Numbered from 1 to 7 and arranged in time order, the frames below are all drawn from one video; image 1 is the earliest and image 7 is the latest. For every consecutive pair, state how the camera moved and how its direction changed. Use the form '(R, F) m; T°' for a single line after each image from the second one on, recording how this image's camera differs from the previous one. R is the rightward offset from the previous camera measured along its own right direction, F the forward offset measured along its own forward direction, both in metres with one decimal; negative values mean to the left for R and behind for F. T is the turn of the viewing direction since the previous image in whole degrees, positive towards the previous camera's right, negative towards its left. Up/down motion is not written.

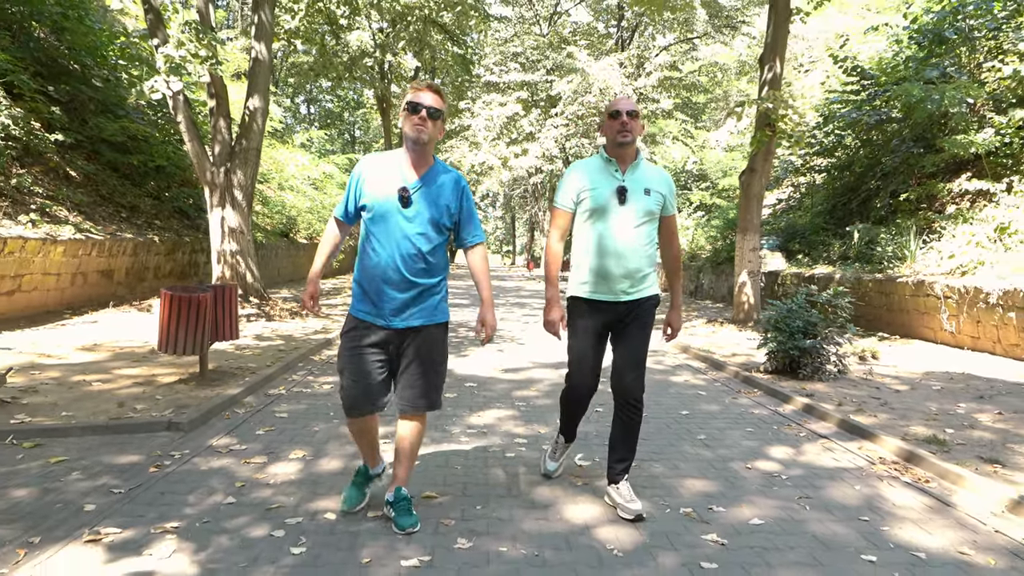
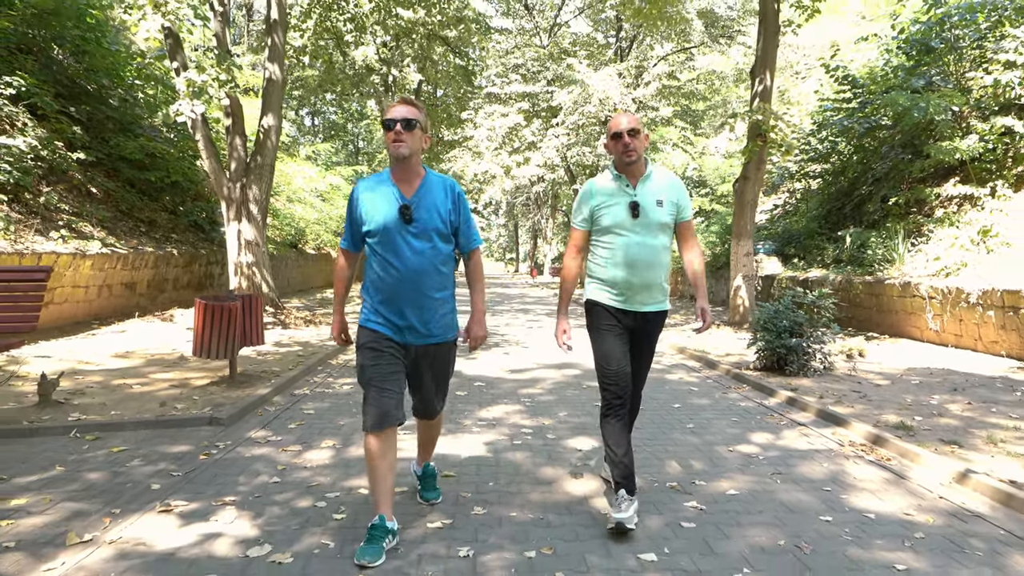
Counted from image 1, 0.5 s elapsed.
(0.0, -0.5) m; 0°
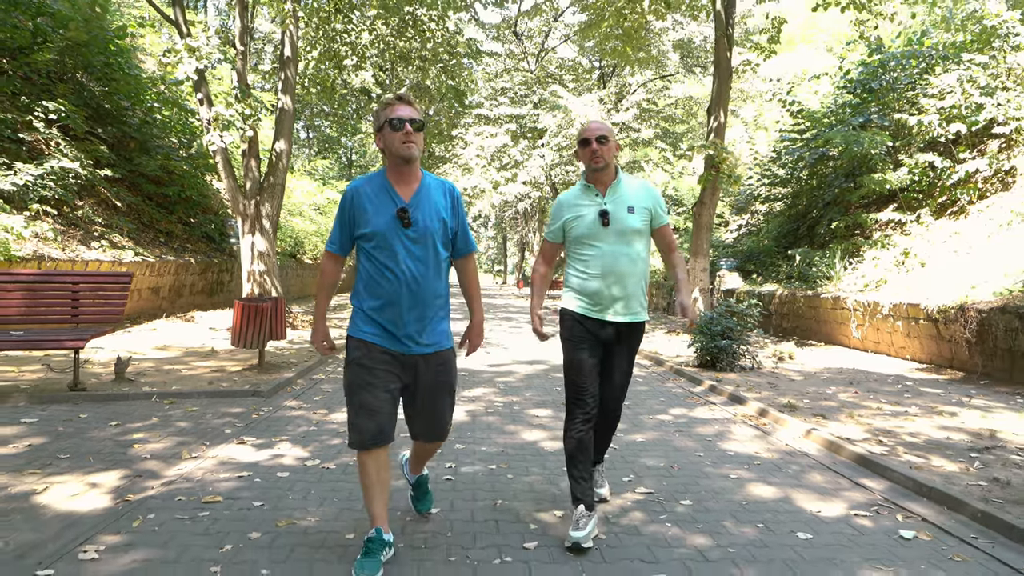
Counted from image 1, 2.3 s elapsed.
(+0.1, -1.5) m; +1°
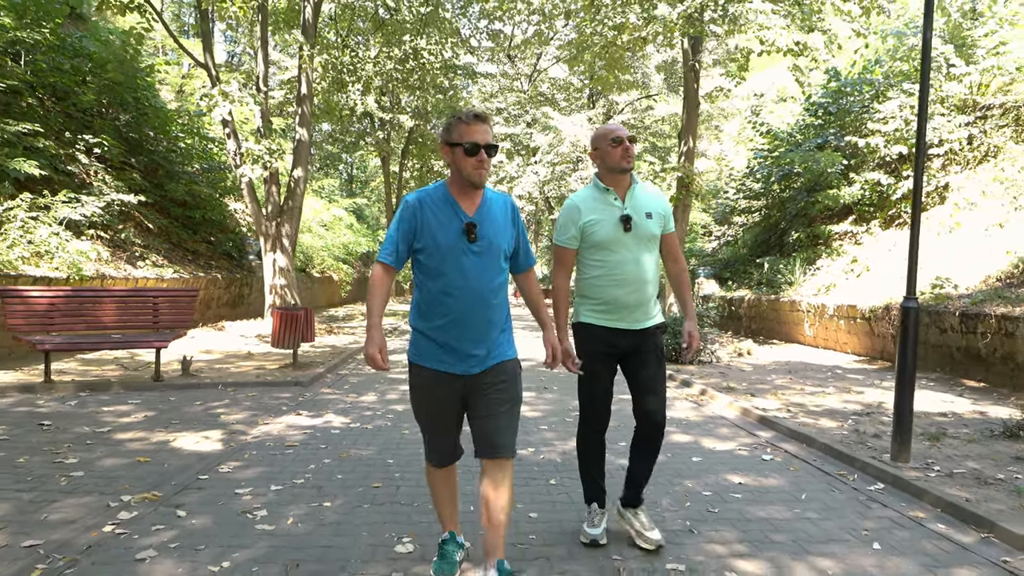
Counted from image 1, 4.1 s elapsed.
(+0.1, -1.5) m; 0°
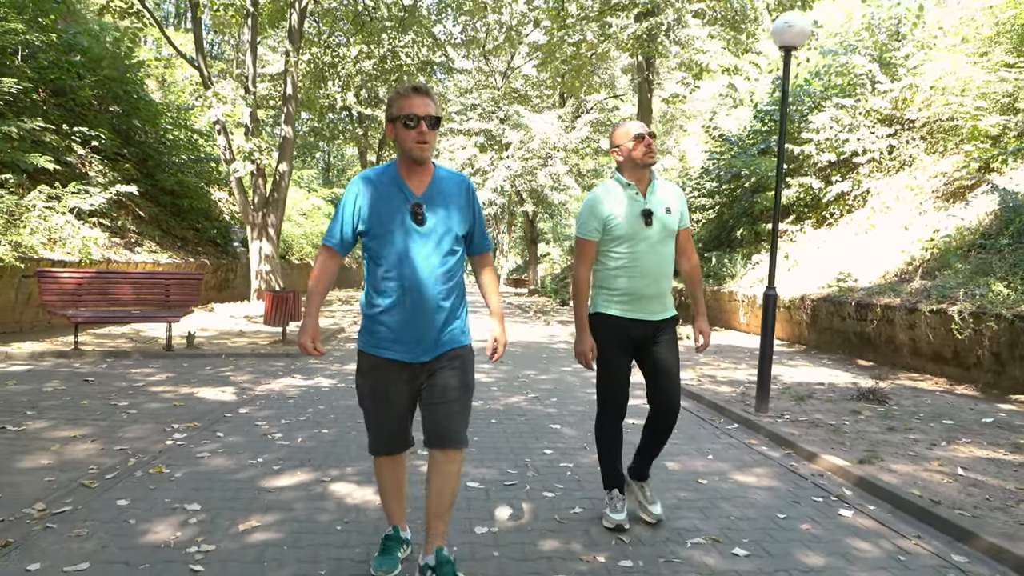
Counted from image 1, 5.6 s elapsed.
(+0.2, -1.4) m; +2°
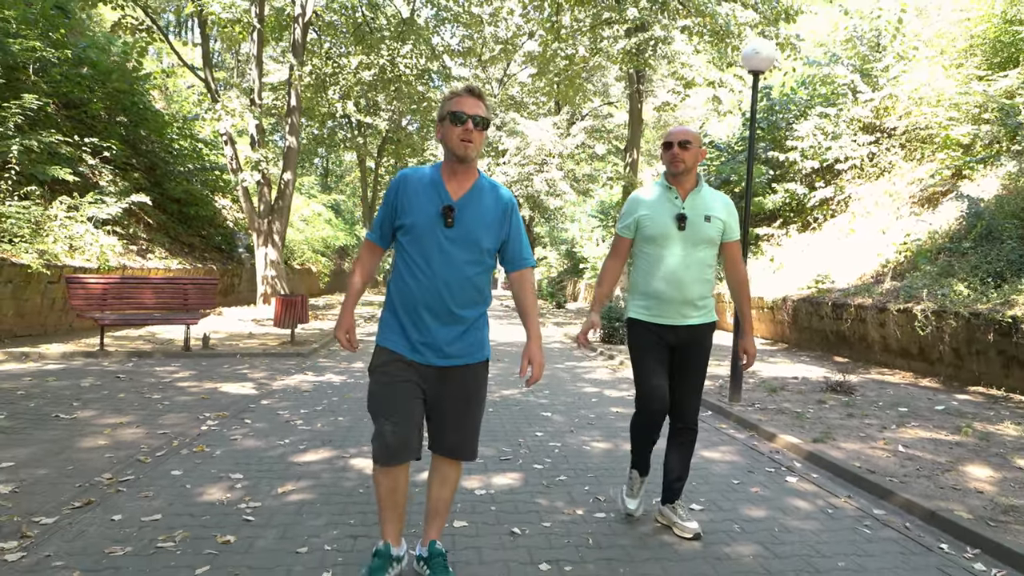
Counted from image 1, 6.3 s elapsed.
(0.0, -0.6) m; 0°
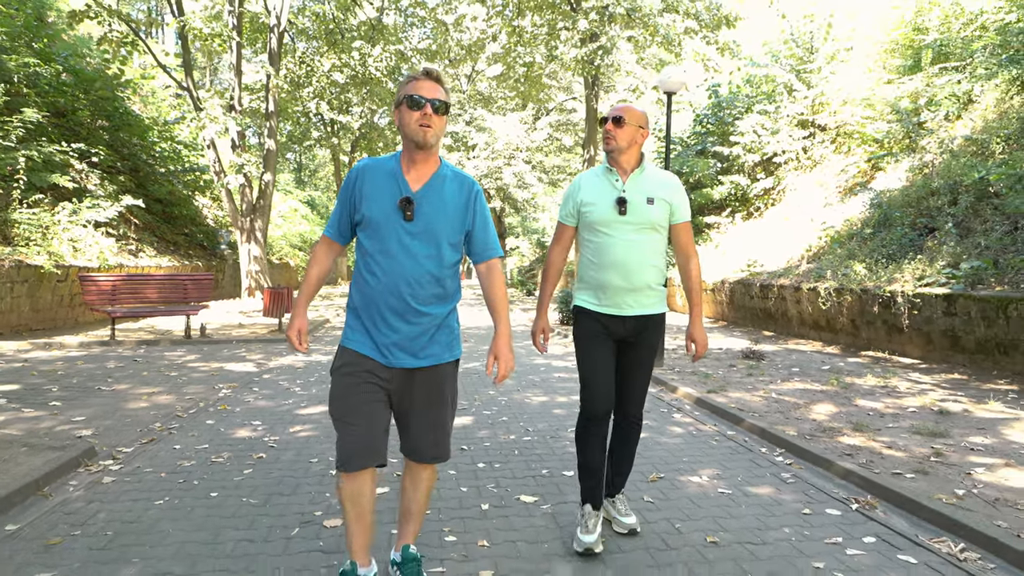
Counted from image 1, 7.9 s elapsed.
(+0.2, -1.3) m; +2°
